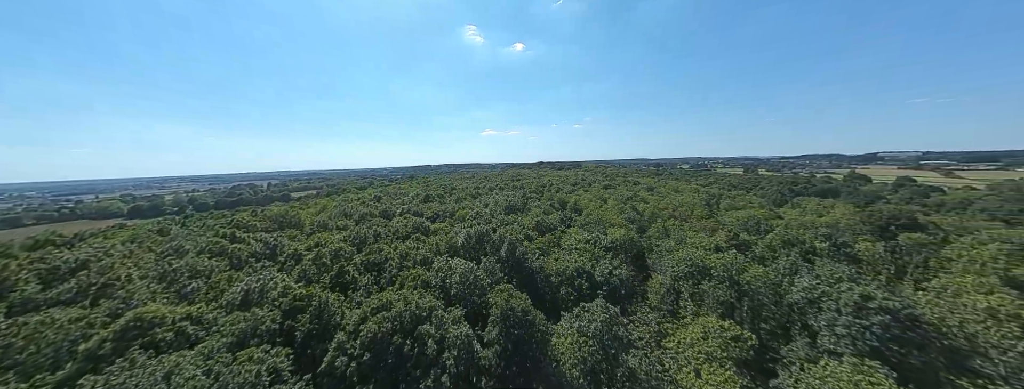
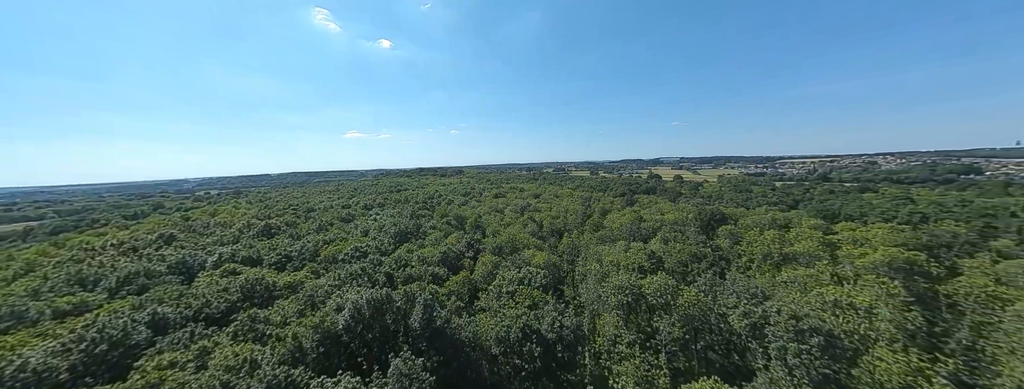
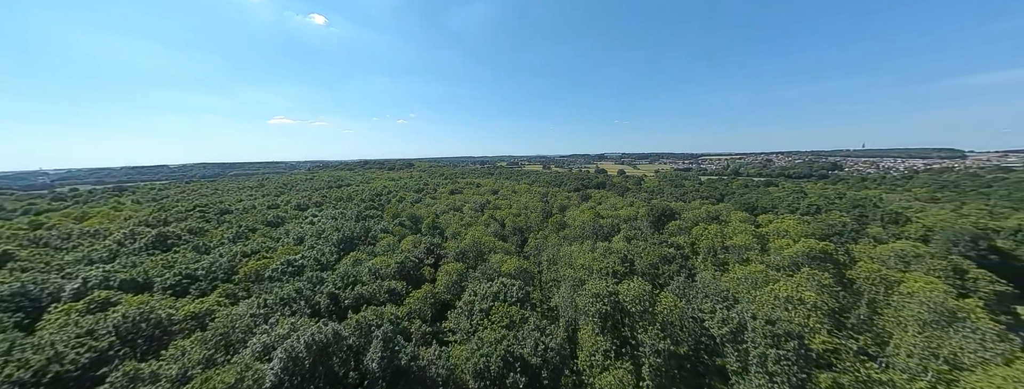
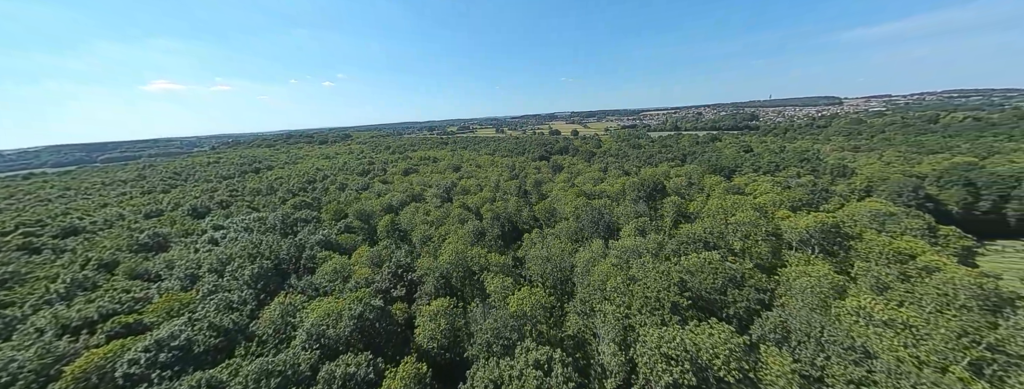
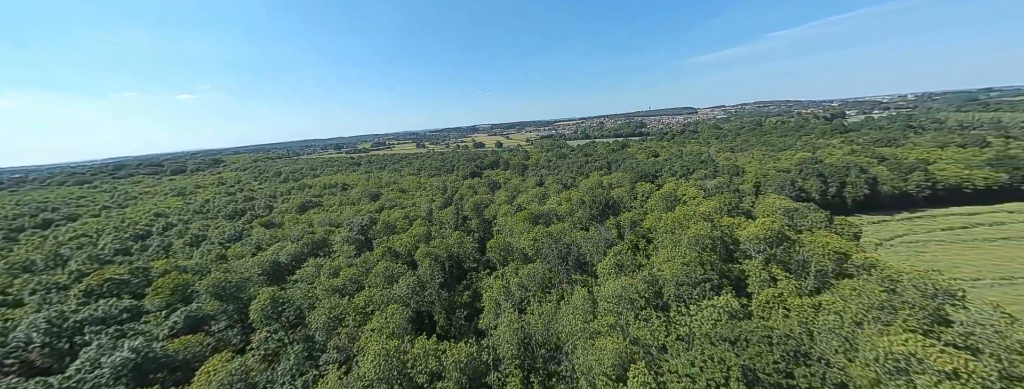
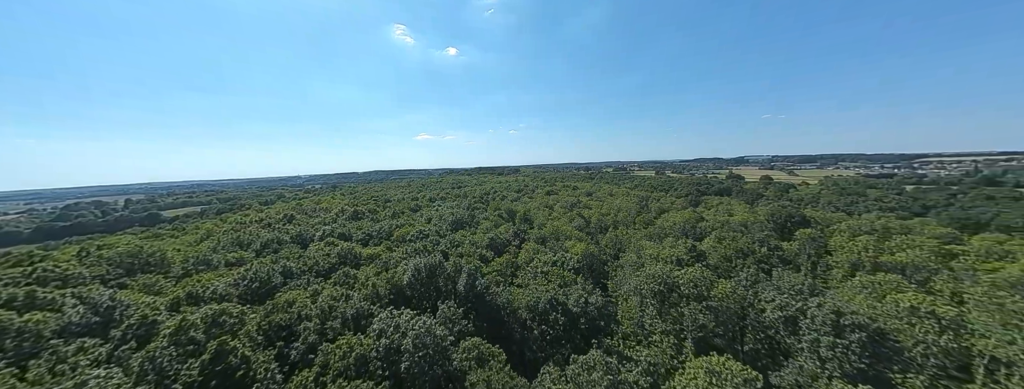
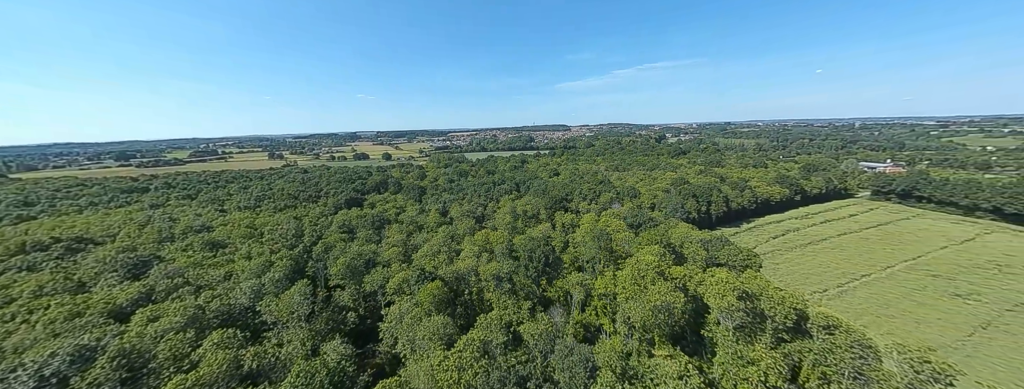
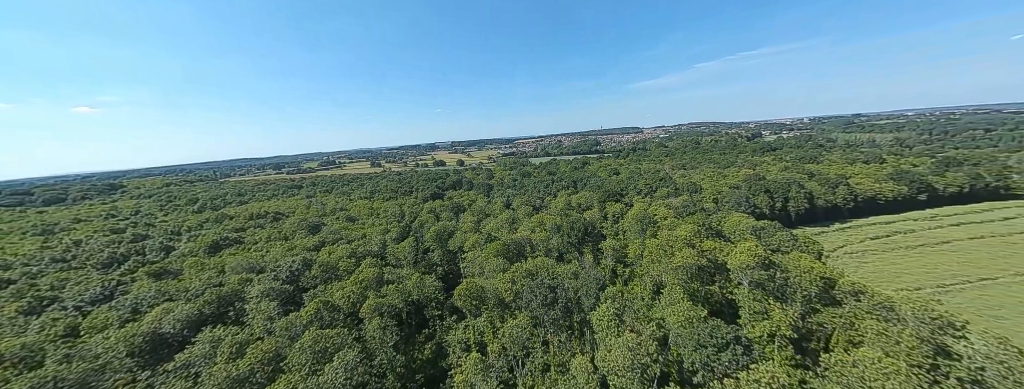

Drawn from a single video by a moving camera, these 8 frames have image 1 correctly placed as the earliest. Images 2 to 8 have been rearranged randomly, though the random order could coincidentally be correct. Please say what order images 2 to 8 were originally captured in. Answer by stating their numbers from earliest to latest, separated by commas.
6, 2, 3, 4, 5, 8, 7
